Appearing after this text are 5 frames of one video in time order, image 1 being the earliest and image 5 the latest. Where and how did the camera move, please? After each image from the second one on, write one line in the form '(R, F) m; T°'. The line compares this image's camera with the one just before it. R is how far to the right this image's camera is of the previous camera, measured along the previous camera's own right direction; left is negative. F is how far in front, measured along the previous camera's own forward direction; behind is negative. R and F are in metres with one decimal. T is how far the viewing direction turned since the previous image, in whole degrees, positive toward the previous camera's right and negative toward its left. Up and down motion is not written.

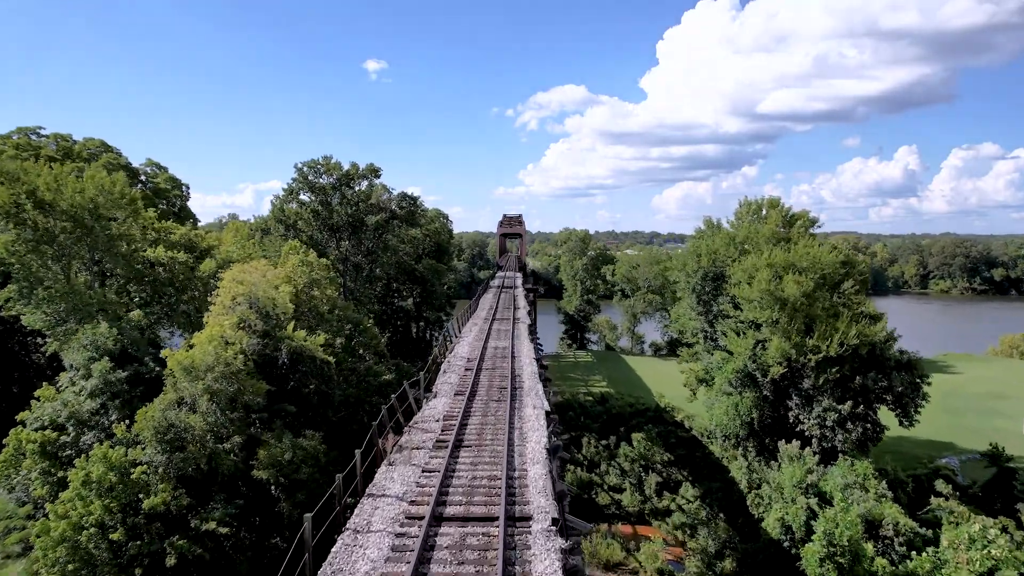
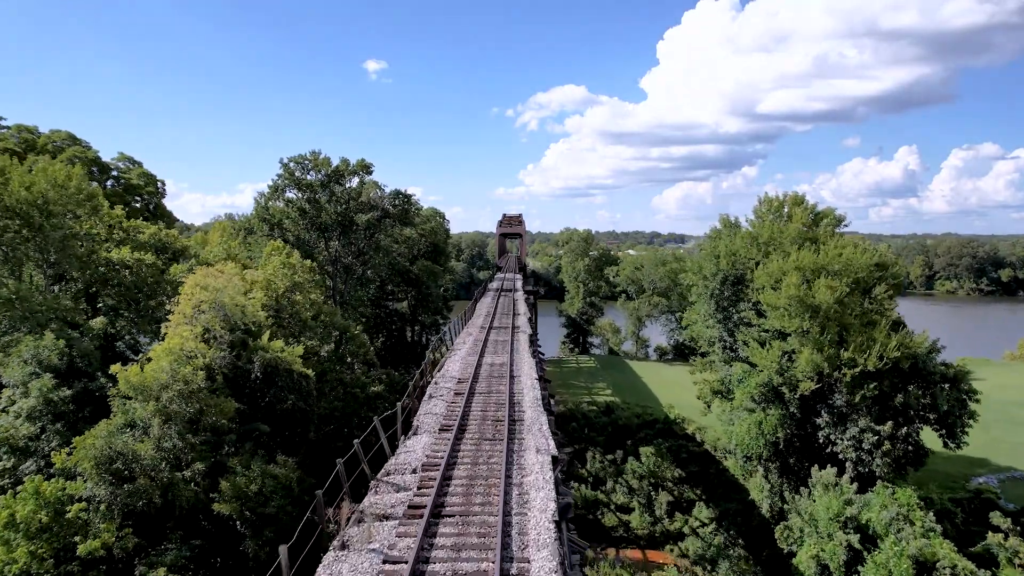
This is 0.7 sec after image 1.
(0.0, +1.9) m; 0°
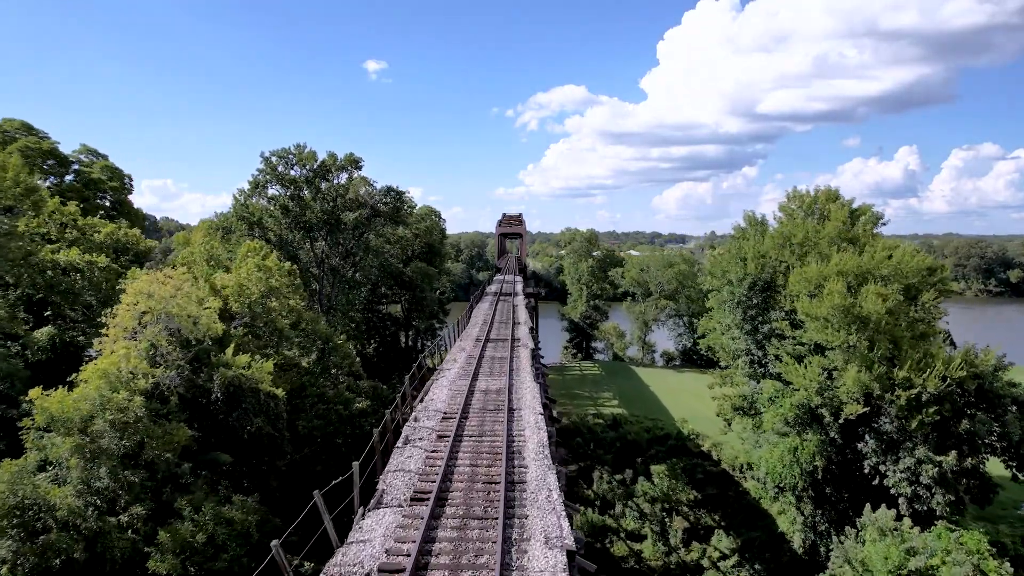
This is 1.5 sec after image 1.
(0.0, +2.3) m; 0°
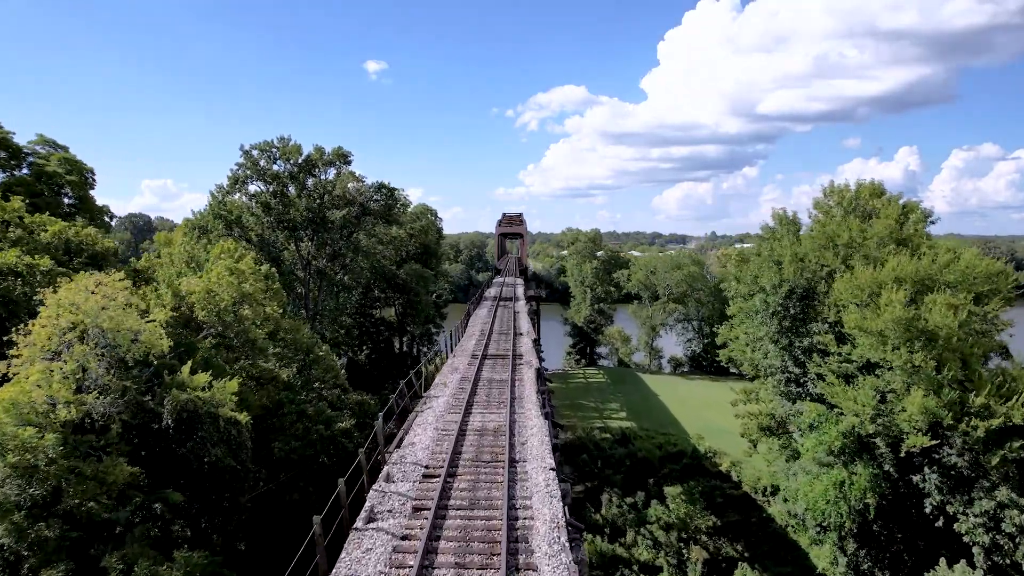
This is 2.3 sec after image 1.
(0.0, +2.2) m; 0°
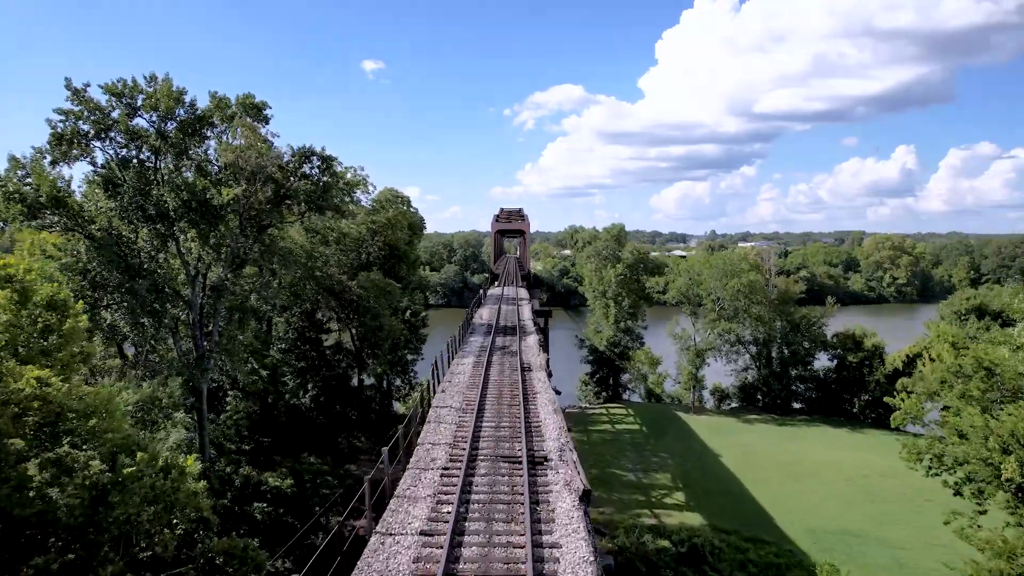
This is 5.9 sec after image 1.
(-0.2, +10.2) m; 0°
